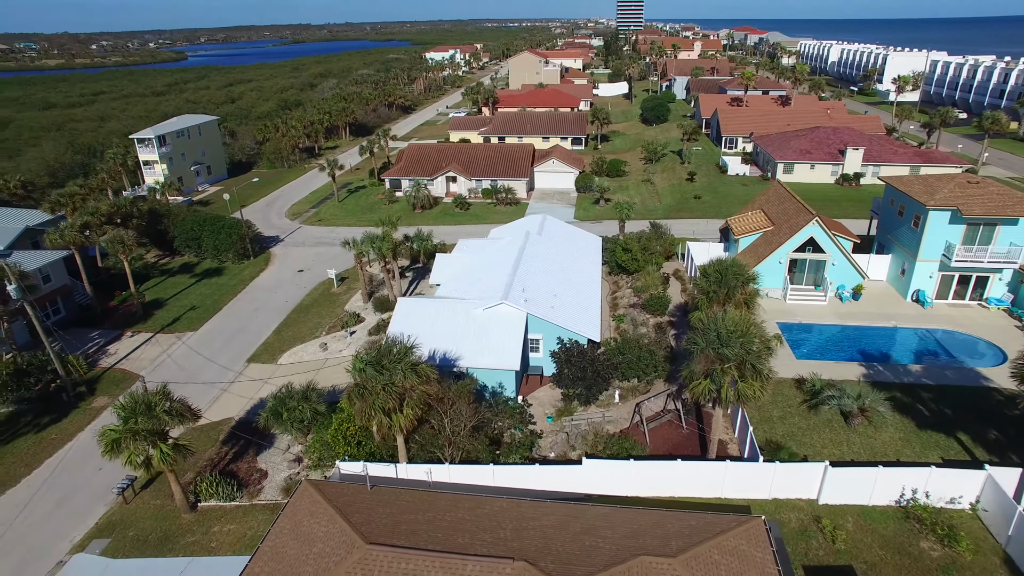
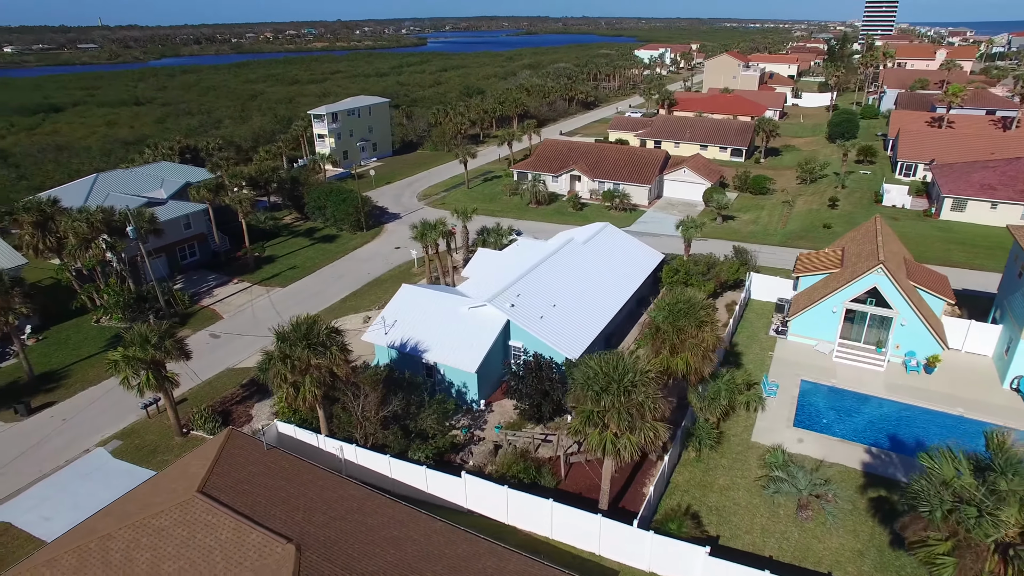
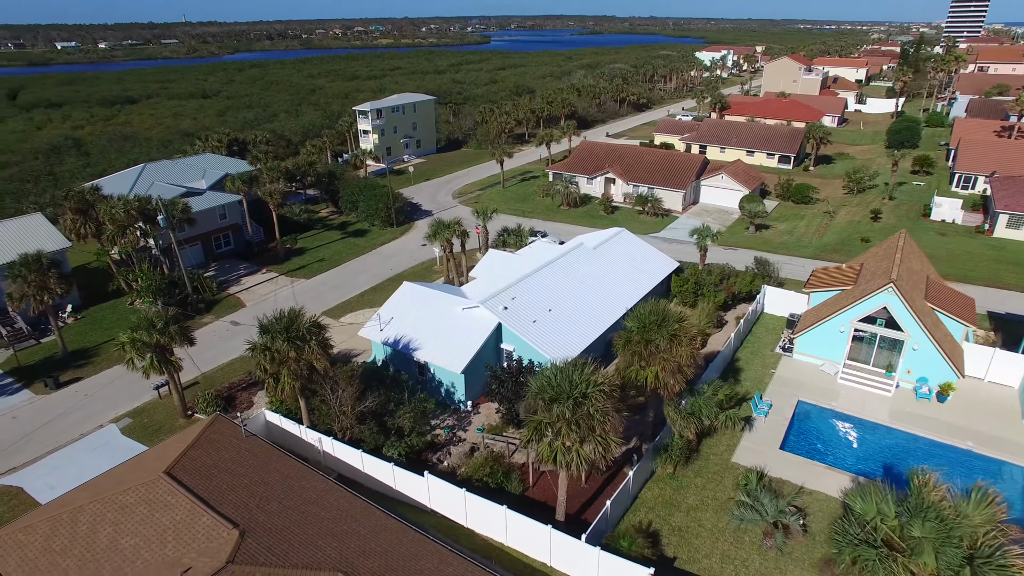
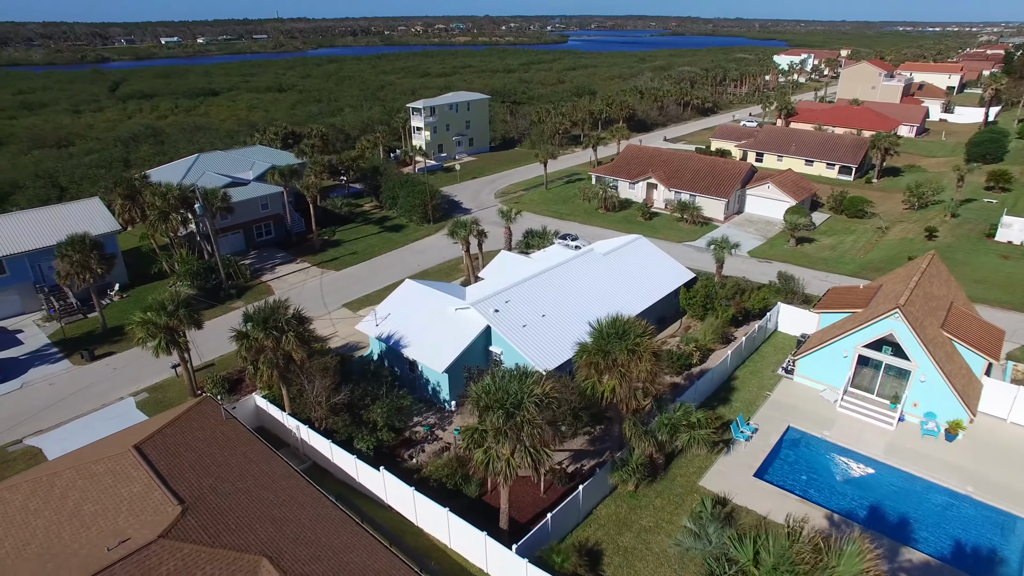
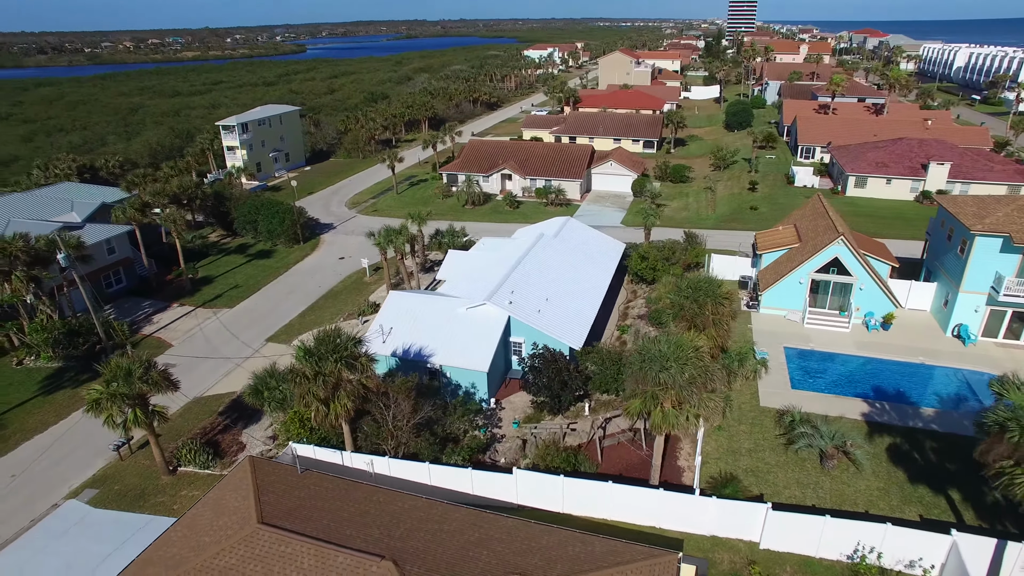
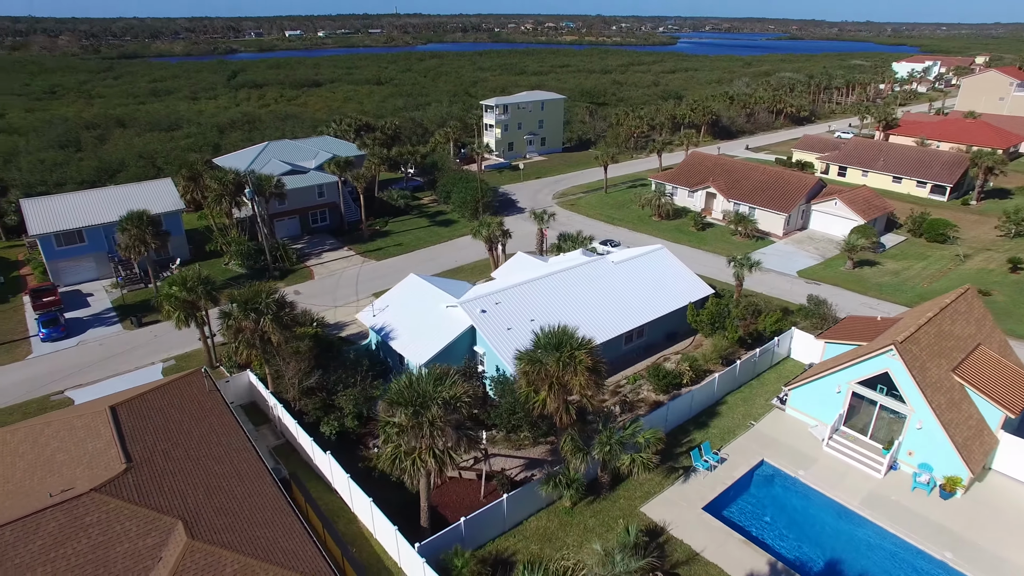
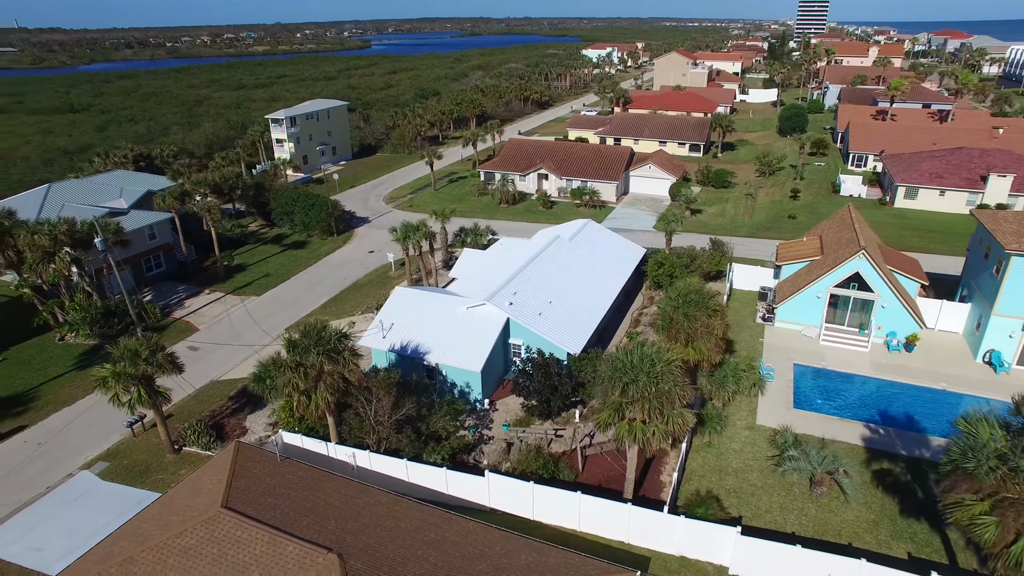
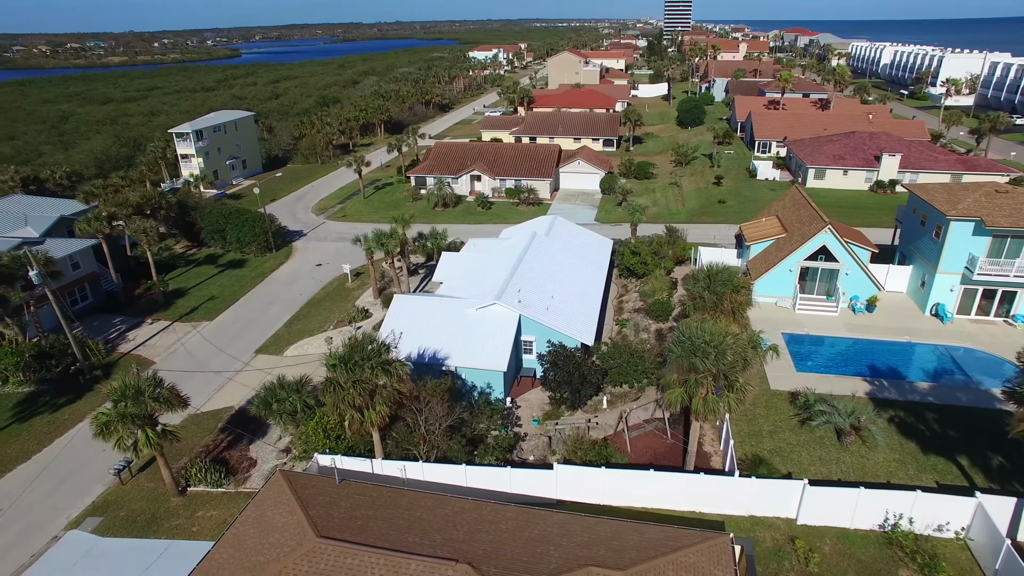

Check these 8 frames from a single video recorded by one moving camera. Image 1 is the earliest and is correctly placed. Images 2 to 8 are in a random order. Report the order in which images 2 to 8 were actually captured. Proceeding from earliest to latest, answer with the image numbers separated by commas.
8, 5, 7, 2, 3, 4, 6
